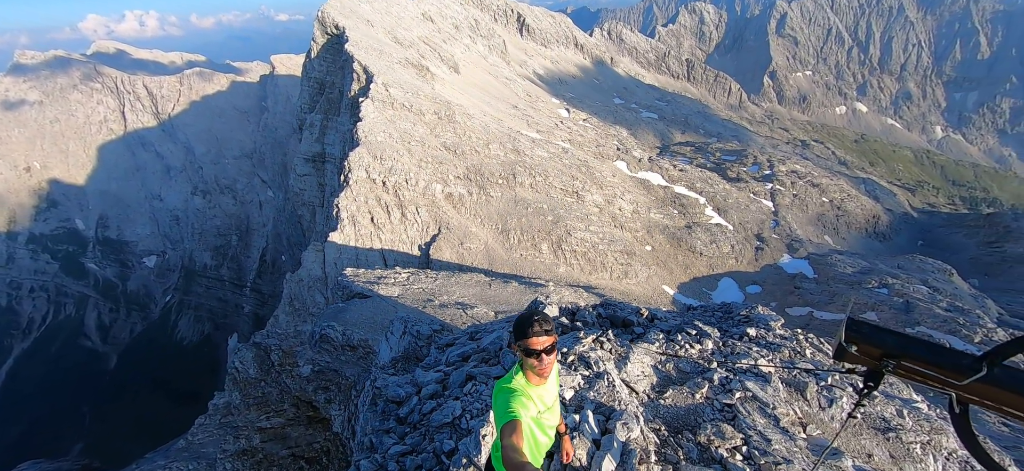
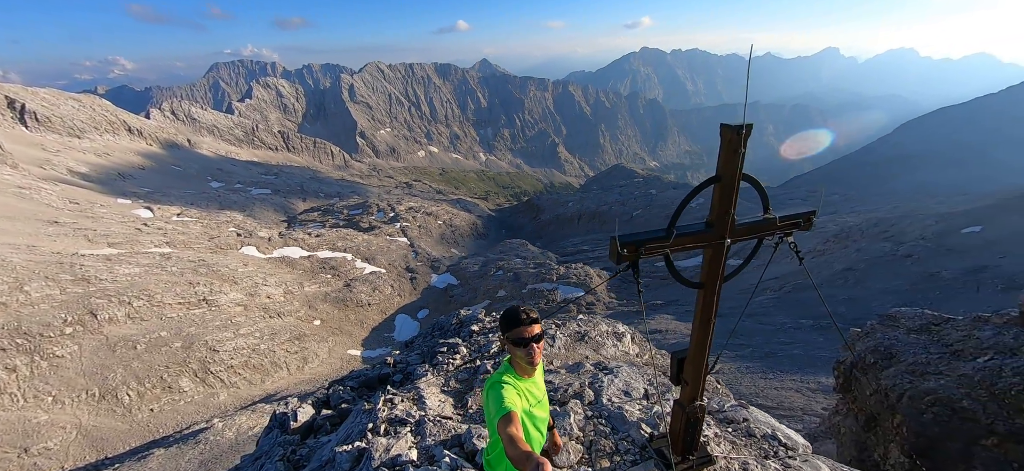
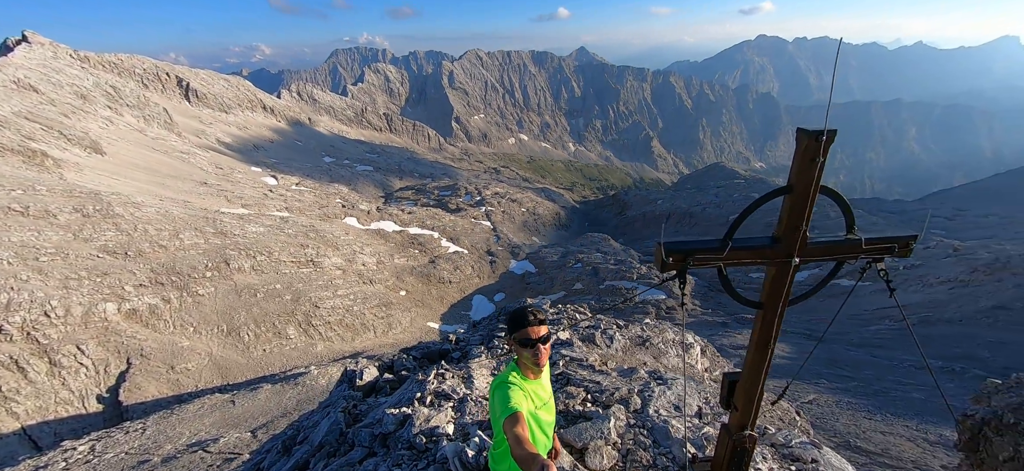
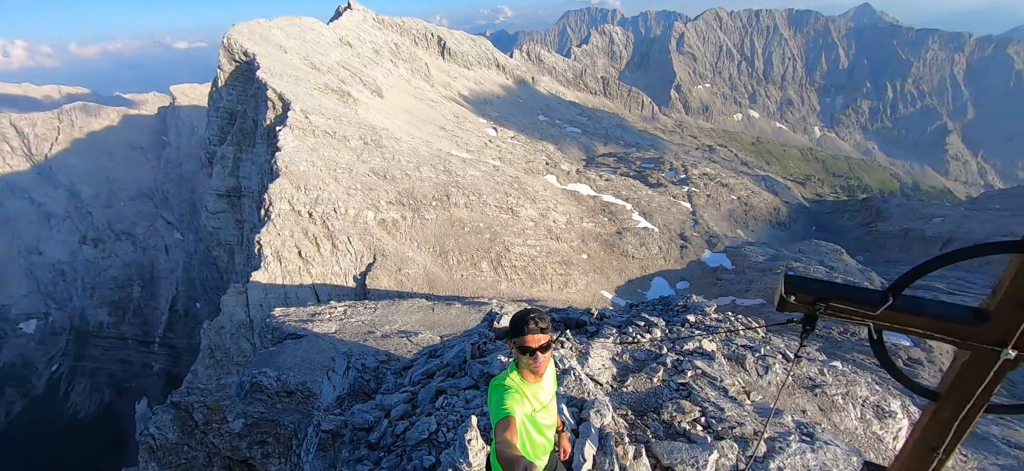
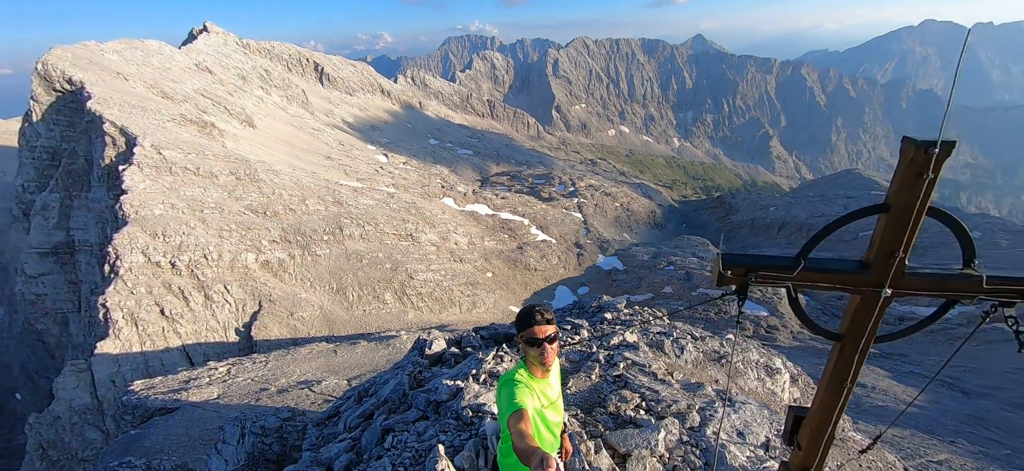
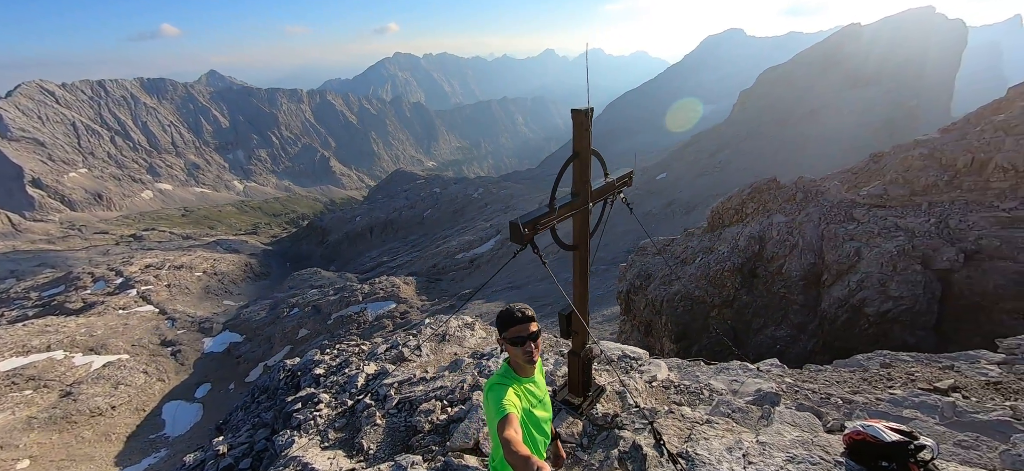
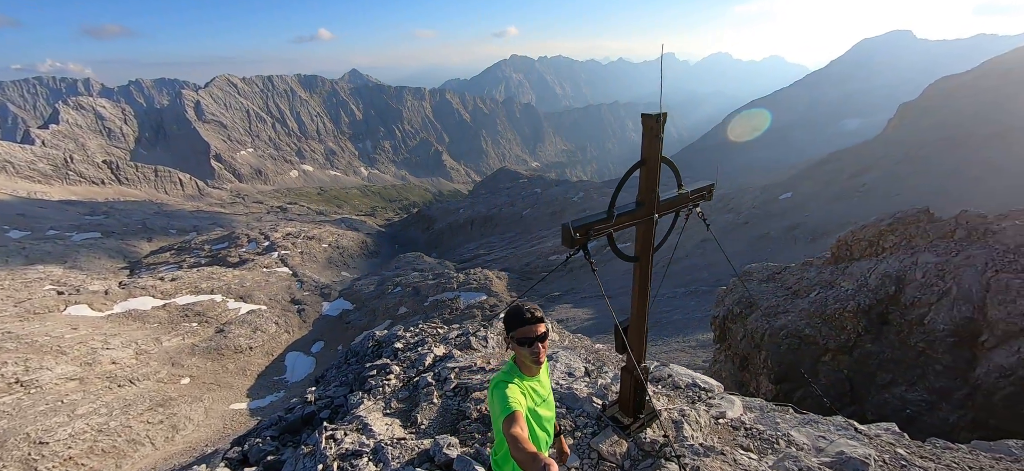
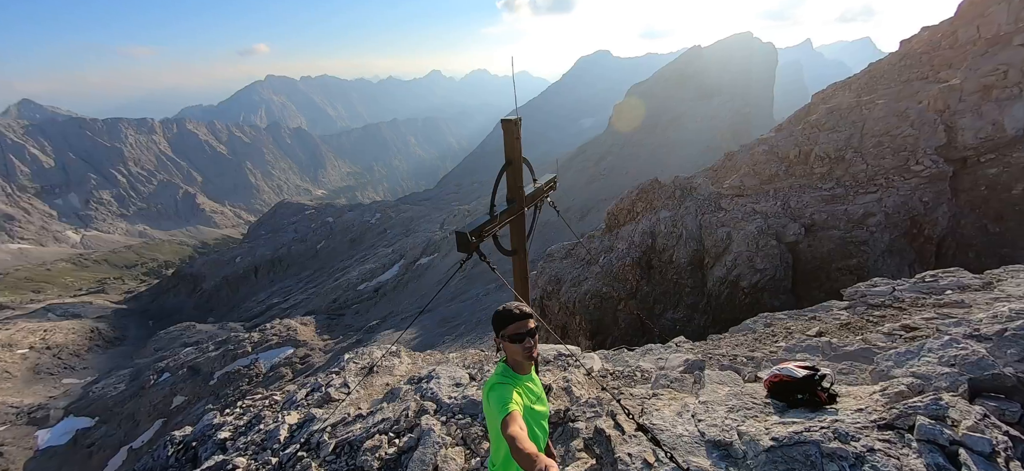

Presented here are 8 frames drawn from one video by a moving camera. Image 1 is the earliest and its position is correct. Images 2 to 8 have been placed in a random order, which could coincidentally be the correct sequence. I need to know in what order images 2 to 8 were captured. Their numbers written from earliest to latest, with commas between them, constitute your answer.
4, 5, 3, 2, 7, 6, 8
